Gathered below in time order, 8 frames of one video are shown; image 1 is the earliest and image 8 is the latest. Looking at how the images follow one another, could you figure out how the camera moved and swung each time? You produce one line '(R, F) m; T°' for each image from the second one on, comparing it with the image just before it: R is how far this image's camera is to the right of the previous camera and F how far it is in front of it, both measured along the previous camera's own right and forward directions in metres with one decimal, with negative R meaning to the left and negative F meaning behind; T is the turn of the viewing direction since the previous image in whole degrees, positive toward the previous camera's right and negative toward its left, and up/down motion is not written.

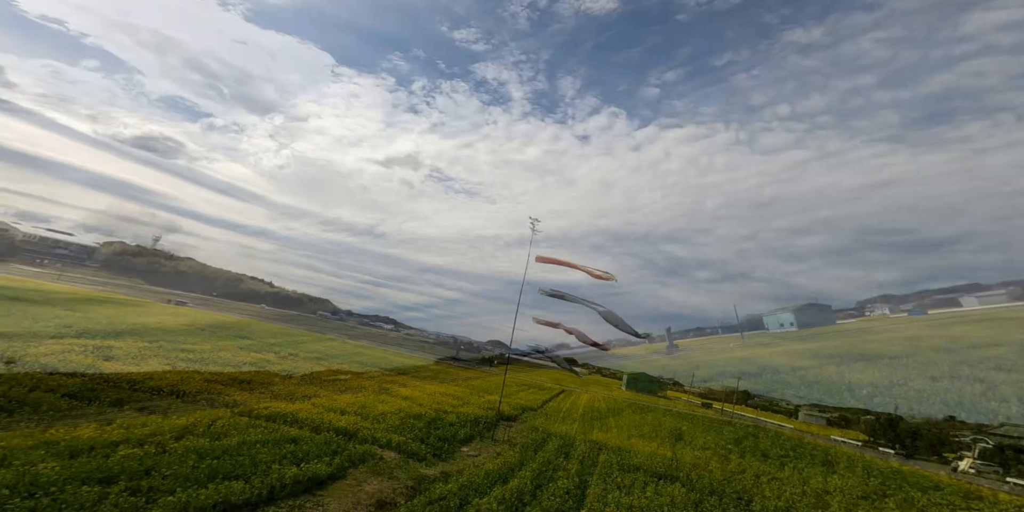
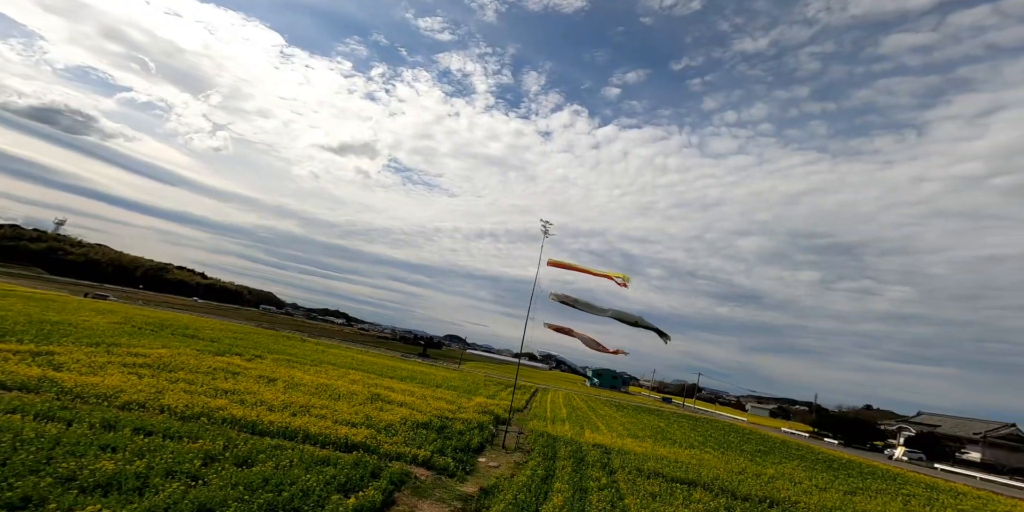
(-2.5, +0.6) m; +6°
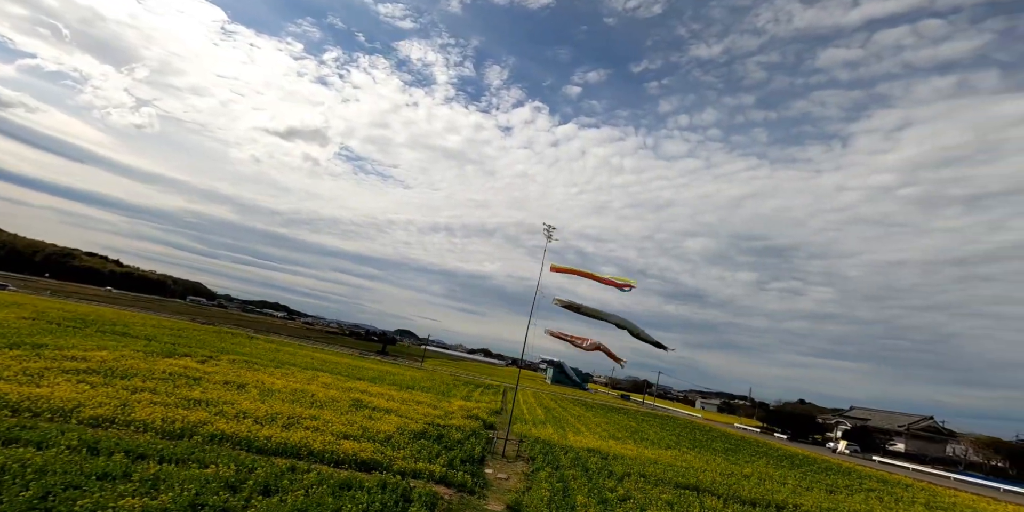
(-2.2, +0.6) m; +6°
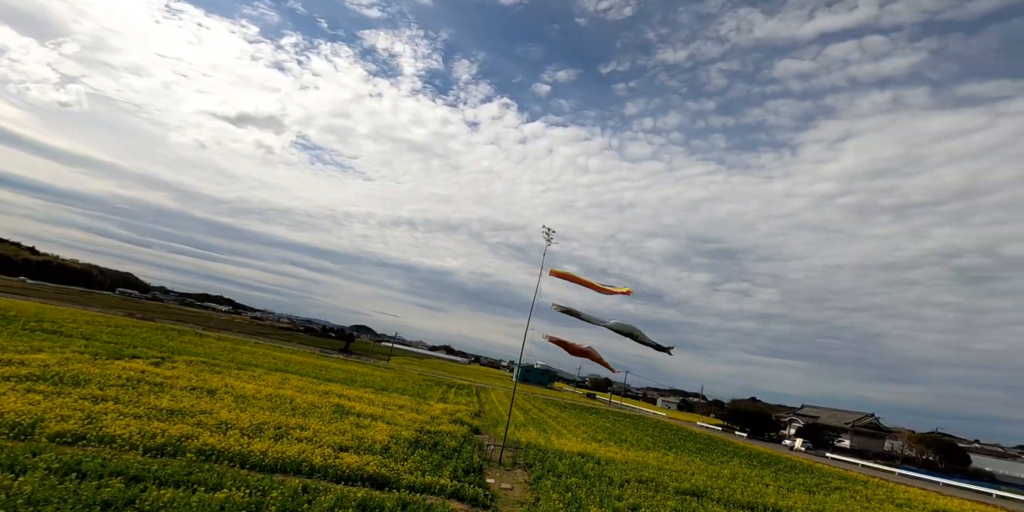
(-1.6, +0.5) m; +5°
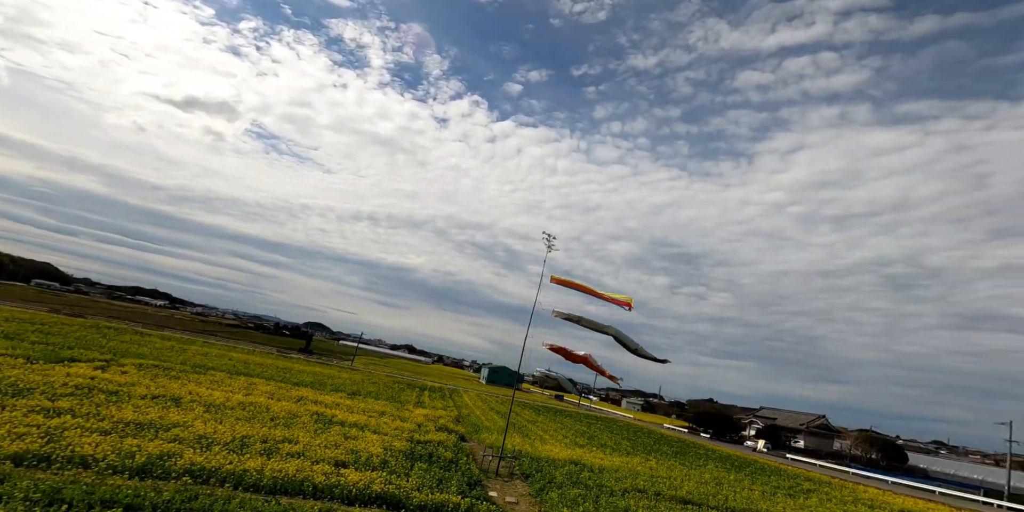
(-1.6, +0.5) m; +5°
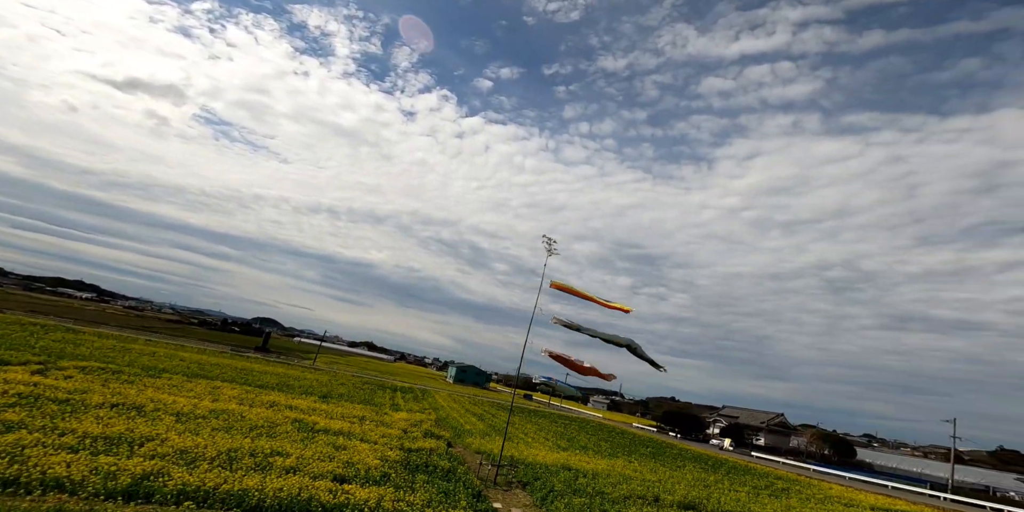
(-1.5, +0.6) m; +5°
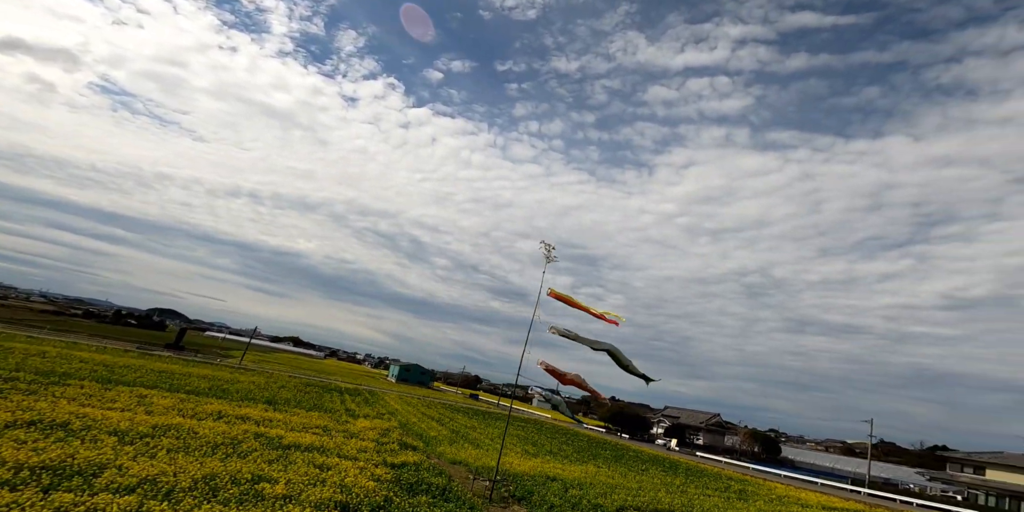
(-2.4, +1.1) m; +8°
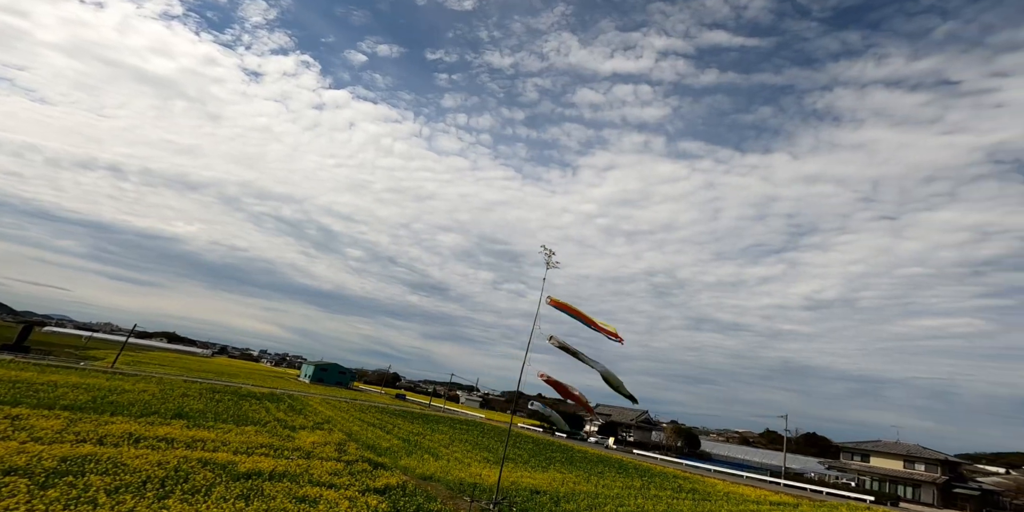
(-3.1, +1.6) m; +11°
